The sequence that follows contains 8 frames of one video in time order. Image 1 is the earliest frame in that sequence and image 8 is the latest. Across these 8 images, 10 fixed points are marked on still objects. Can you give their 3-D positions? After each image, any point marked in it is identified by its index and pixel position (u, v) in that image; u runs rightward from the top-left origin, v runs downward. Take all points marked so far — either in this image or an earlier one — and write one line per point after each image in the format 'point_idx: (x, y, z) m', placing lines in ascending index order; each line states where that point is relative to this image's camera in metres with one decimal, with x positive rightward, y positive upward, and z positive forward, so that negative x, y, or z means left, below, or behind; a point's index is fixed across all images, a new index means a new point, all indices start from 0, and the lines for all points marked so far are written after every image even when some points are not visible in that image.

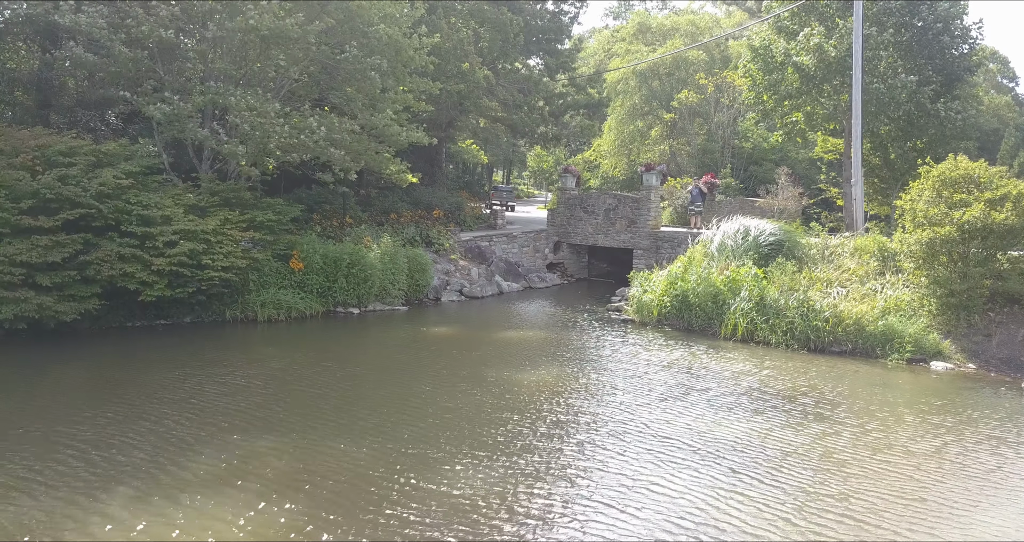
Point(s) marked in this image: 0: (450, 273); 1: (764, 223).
0: (-1.5, 0.0, +16.5) m
1: (+5.1, +1.0, +13.5) m
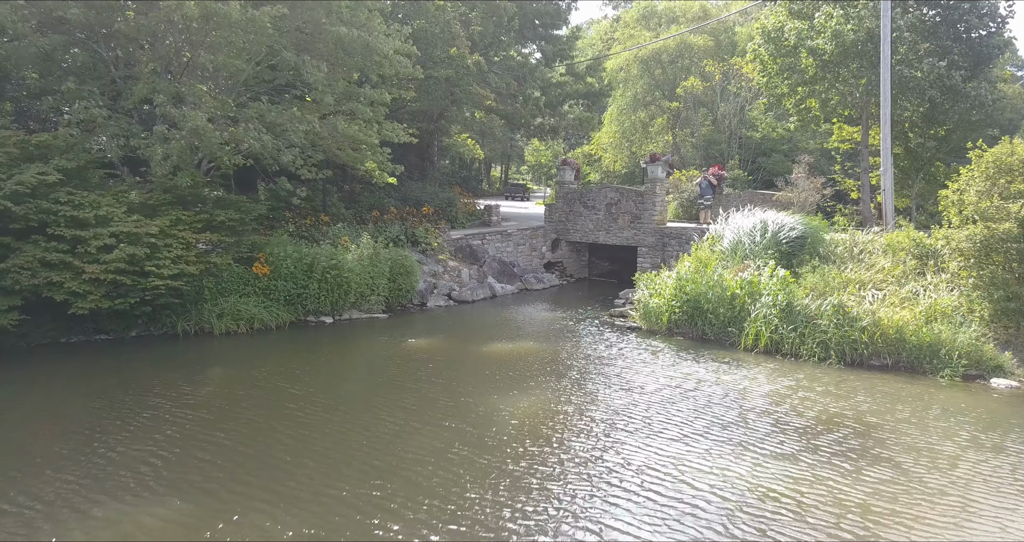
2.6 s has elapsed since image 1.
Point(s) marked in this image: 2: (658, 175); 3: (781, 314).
0: (-1.6, -0.1, +15.1) m
1: (+4.9, +1.0, +12.1) m
2: (+3.7, +2.4, +16.8) m
3: (+4.0, -0.6, +9.9) m
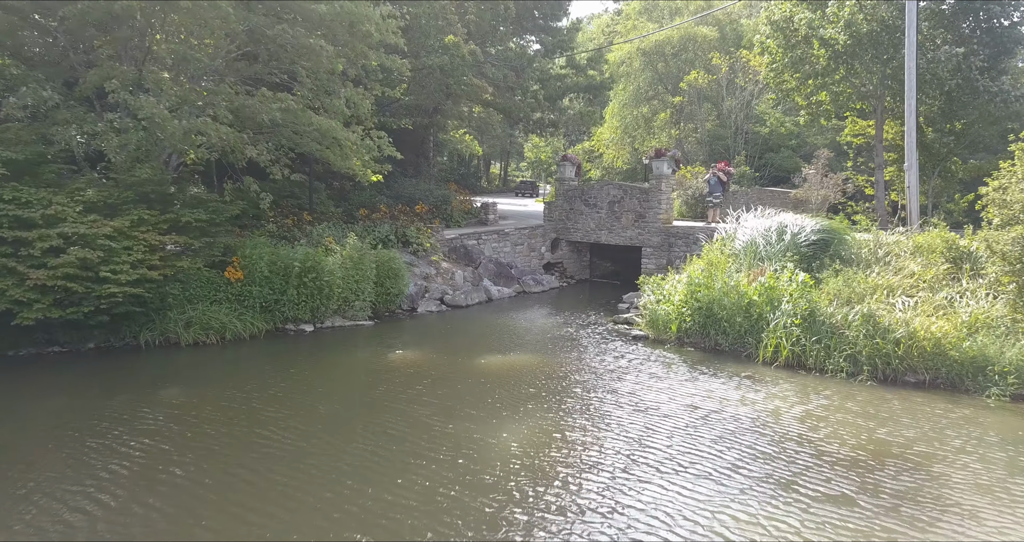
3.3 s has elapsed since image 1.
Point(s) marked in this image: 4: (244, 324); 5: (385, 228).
0: (-1.7, -0.1, +14.2) m
1: (+4.8, +0.9, +11.2) m
2: (+3.6, +2.3, +15.8) m
3: (+3.9, -0.7, +8.9) m
4: (-4.0, -0.8, +10.0) m
5: (-2.8, +0.9, +14.5) m
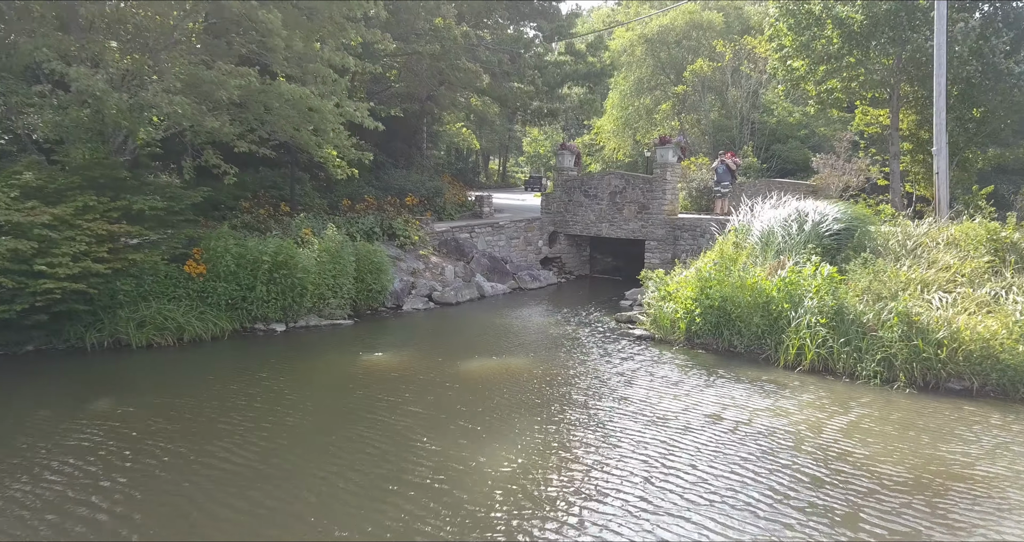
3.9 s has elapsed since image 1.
0: (-1.8, 0.0, +13.2) m
1: (+4.7, +1.0, +10.2) m
2: (+3.5, +2.5, +14.8) m
3: (+3.8, -0.6, +8.0) m
4: (-4.1, -0.7, +9.0) m
5: (-2.9, +1.0, +13.5) m
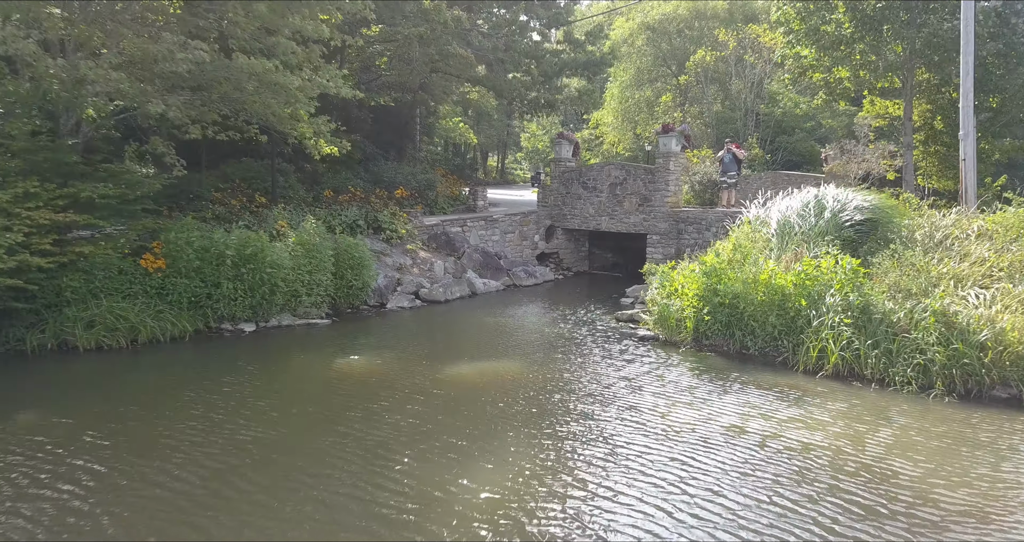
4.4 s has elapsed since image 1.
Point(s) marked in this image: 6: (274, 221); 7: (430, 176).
0: (-1.9, +0.1, +12.4) m
1: (+4.6, +1.1, +9.3) m
2: (+3.3, +2.5, +14.0) m
3: (+3.7, -0.6, +7.1) m
4: (-4.2, -0.6, +8.2) m
5: (-3.0, +1.1, +12.6) m
6: (-3.8, +0.8, +10.7) m
7: (-2.2, +2.6, +18.1) m
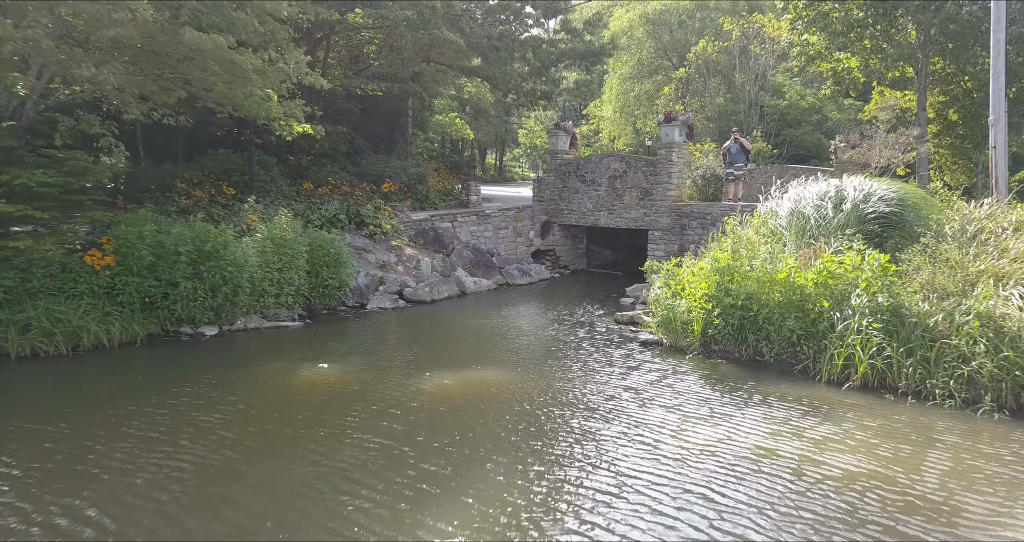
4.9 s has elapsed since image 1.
0: (-2.1, +0.1, +11.6) m
1: (+4.5, +1.1, +8.5) m
2: (+3.2, +2.6, +13.2) m
3: (+3.5, -0.5, +6.3) m
4: (-4.4, -0.6, +7.4) m
5: (-3.1, +1.2, +11.8) m
6: (-3.9, +0.8, +9.8) m
7: (-2.4, +2.6, +17.3) m
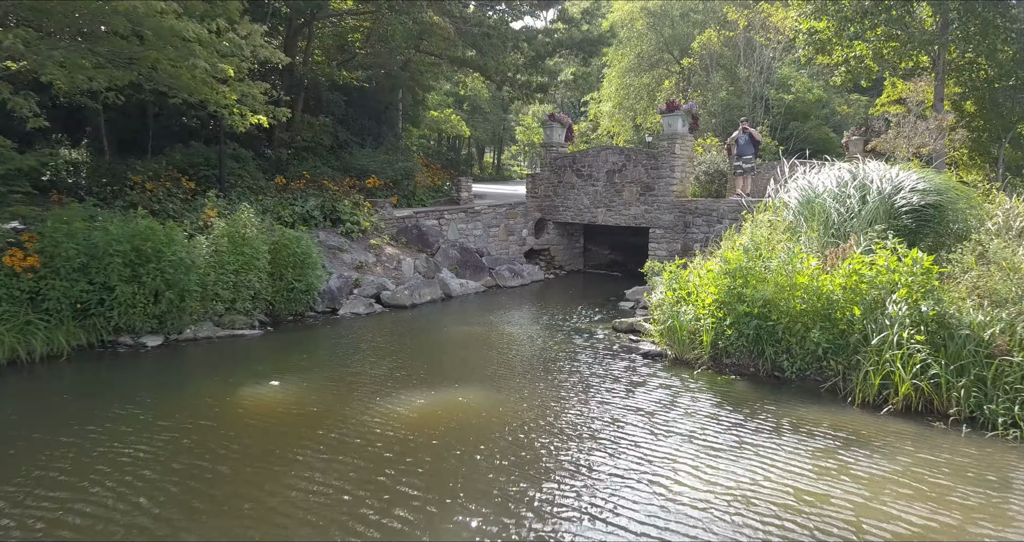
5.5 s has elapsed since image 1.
0: (-2.3, +0.1, +10.6) m
1: (+4.3, +1.1, +7.6) m
2: (+3.0, +2.6, +12.2) m
3: (+3.3, -0.6, +5.3) m
4: (-4.5, -0.6, +6.4) m
5: (-3.3, +1.1, +10.8) m
6: (-4.1, +0.8, +8.9) m
7: (-2.6, +2.6, +16.3) m
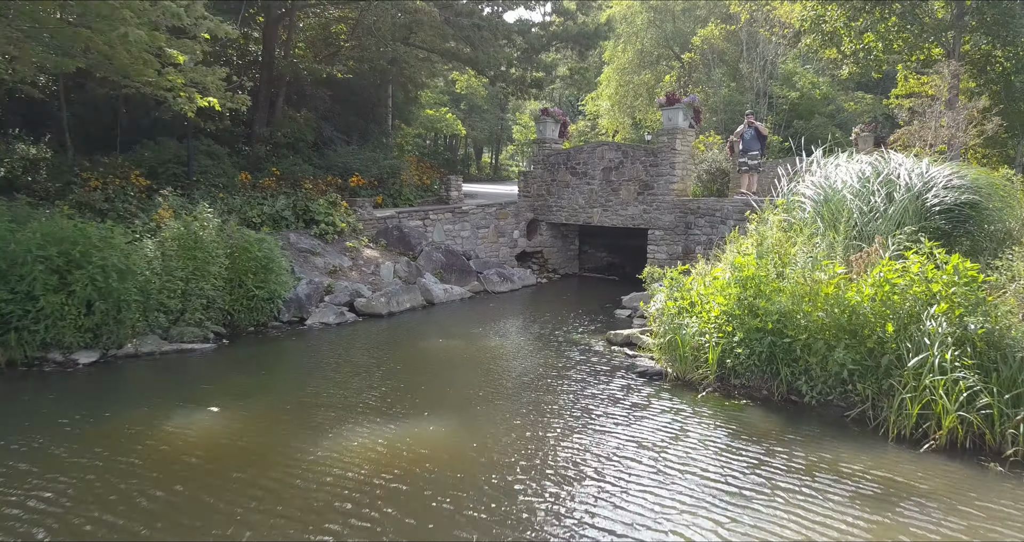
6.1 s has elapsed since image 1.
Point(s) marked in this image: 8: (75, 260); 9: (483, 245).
0: (-2.5, 0.0, +9.8) m
1: (+4.1, +1.0, +6.7) m
2: (+2.8, +2.5, +11.4) m
3: (+3.2, -0.6, +4.5) m
4: (-4.7, -0.7, +5.6) m
5: (-3.5, +1.1, +10.0) m
6: (-4.3, +0.7, +8.0) m
7: (-2.7, +2.5, +15.5) m
8: (-4.2, +0.1, +6.3) m
9: (-0.6, +0.5, +13.1) m
